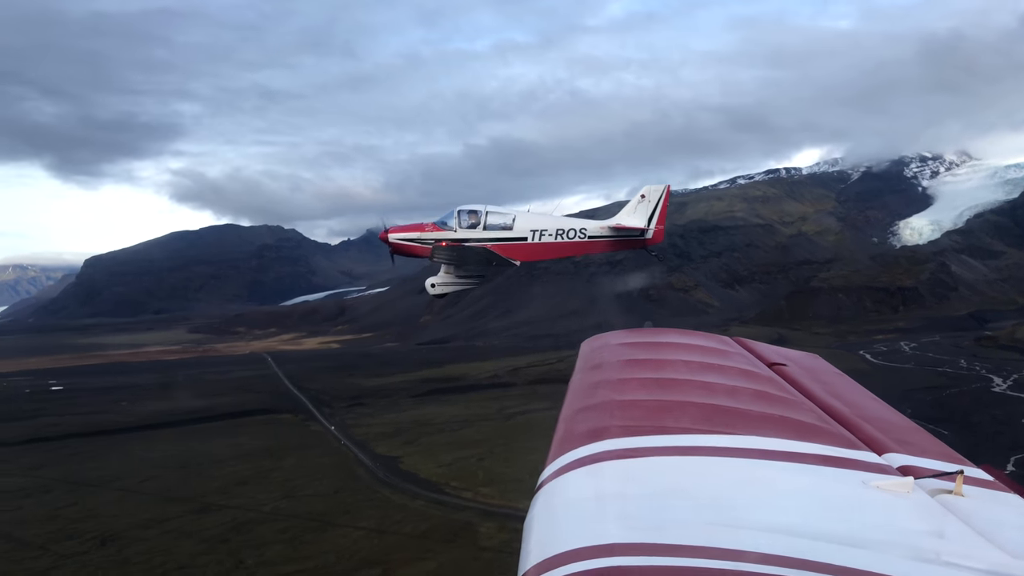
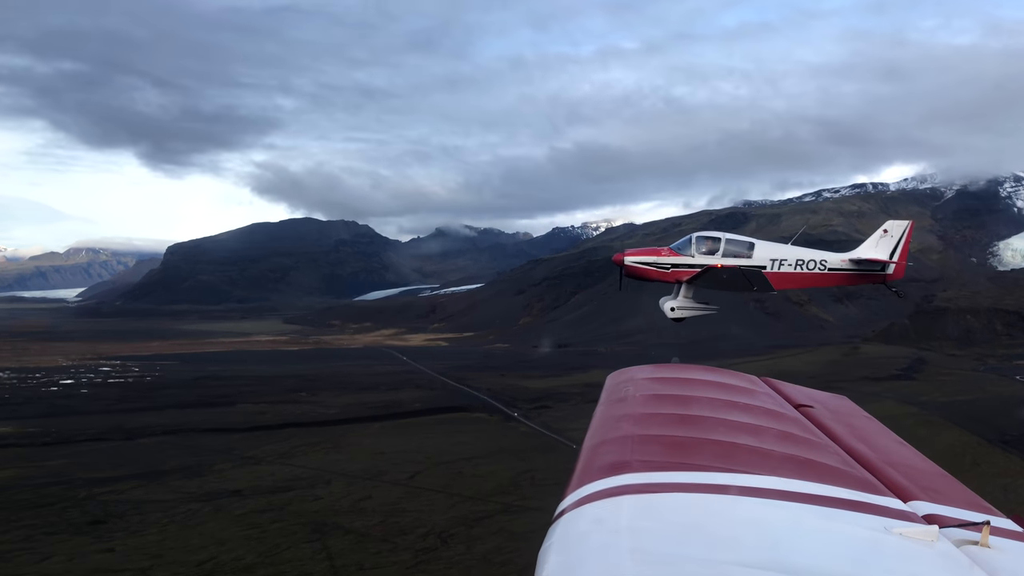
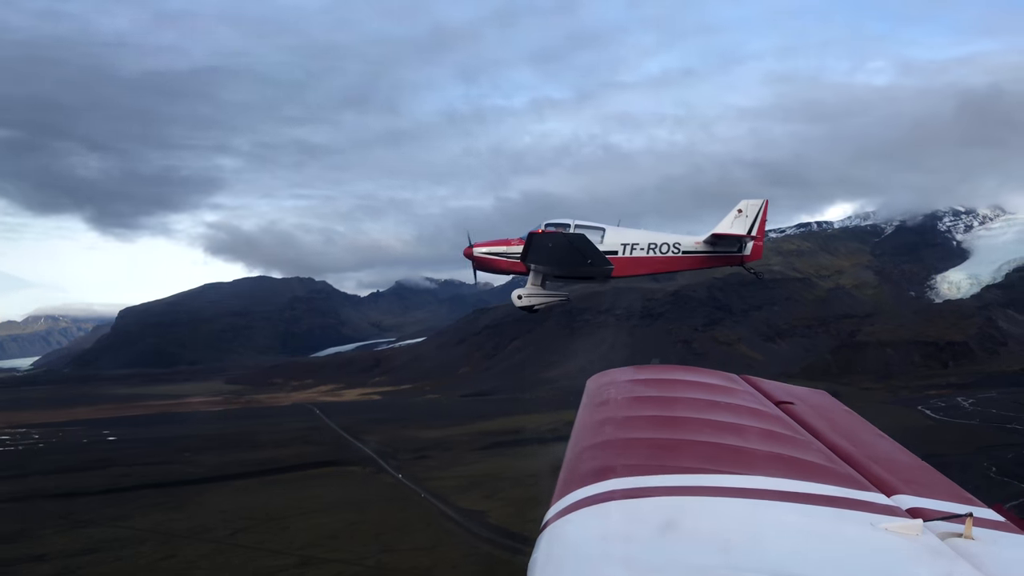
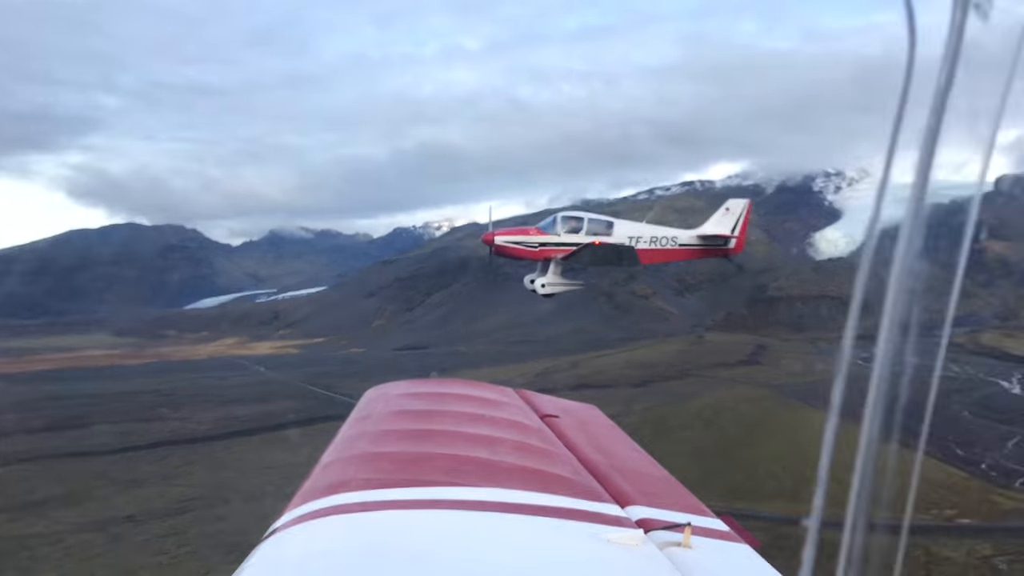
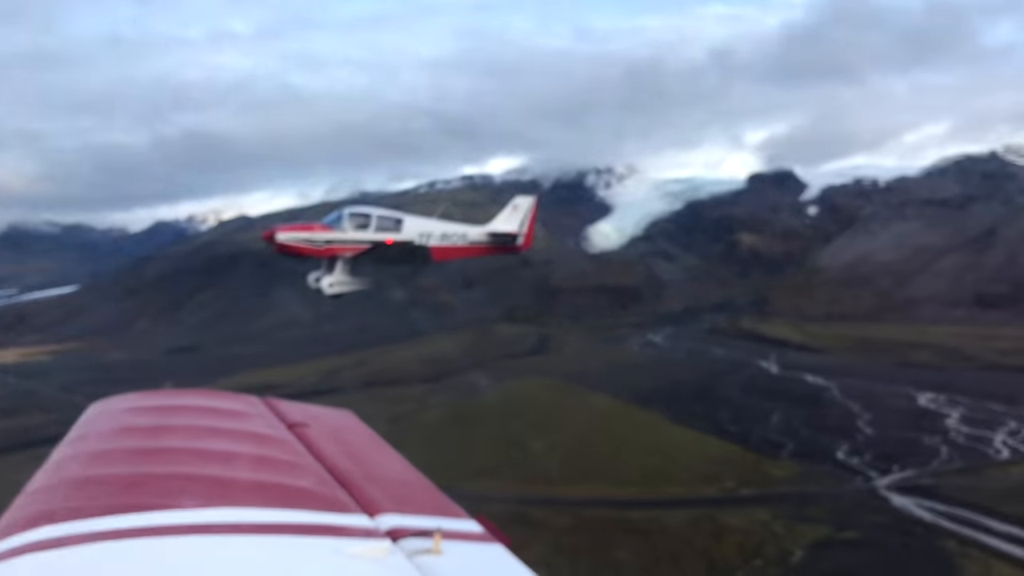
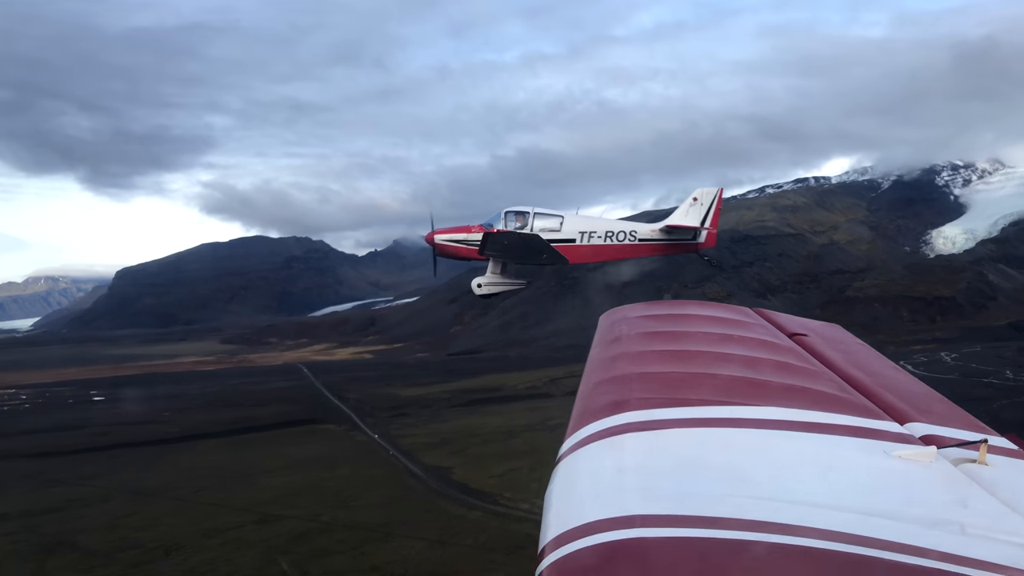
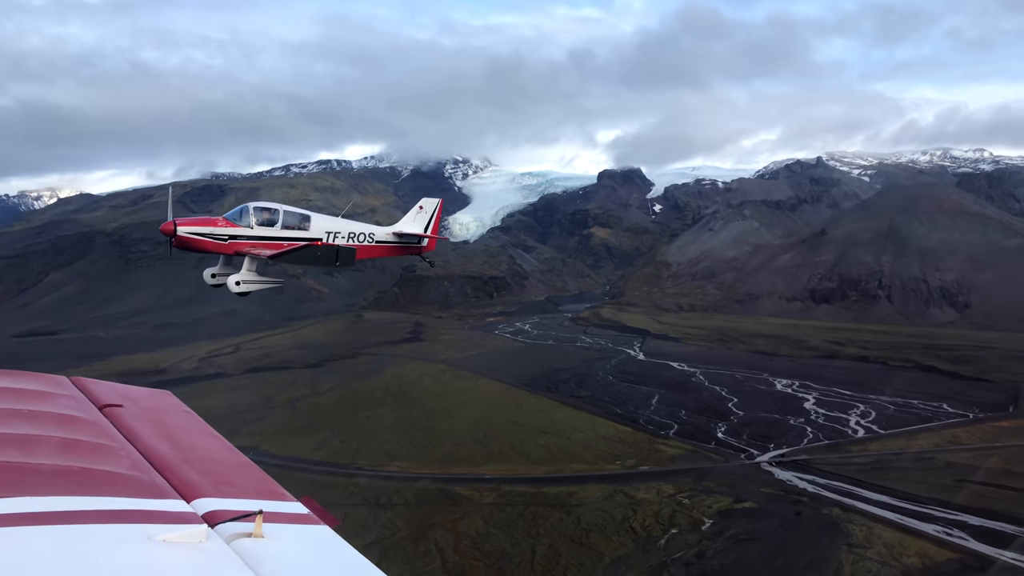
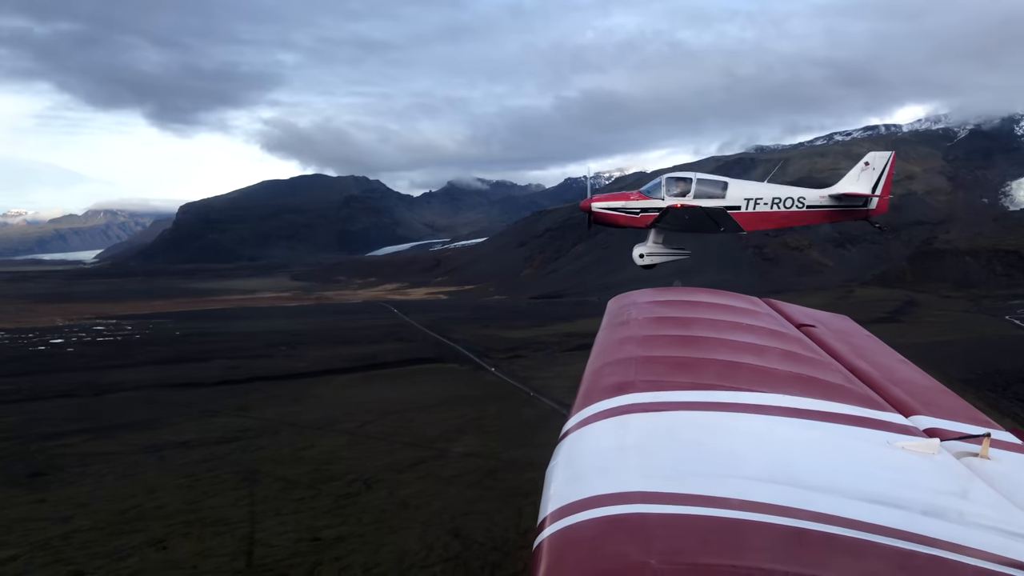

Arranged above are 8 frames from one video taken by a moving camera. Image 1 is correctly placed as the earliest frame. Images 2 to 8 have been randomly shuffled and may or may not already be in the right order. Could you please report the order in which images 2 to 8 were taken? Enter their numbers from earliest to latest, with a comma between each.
6, 3, 8, 2, 4, 5, 7
